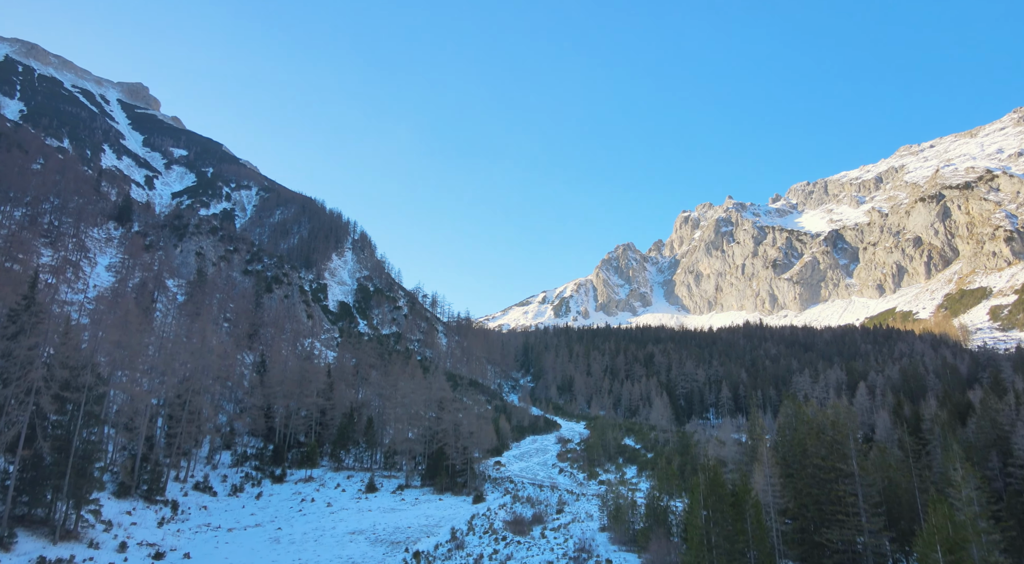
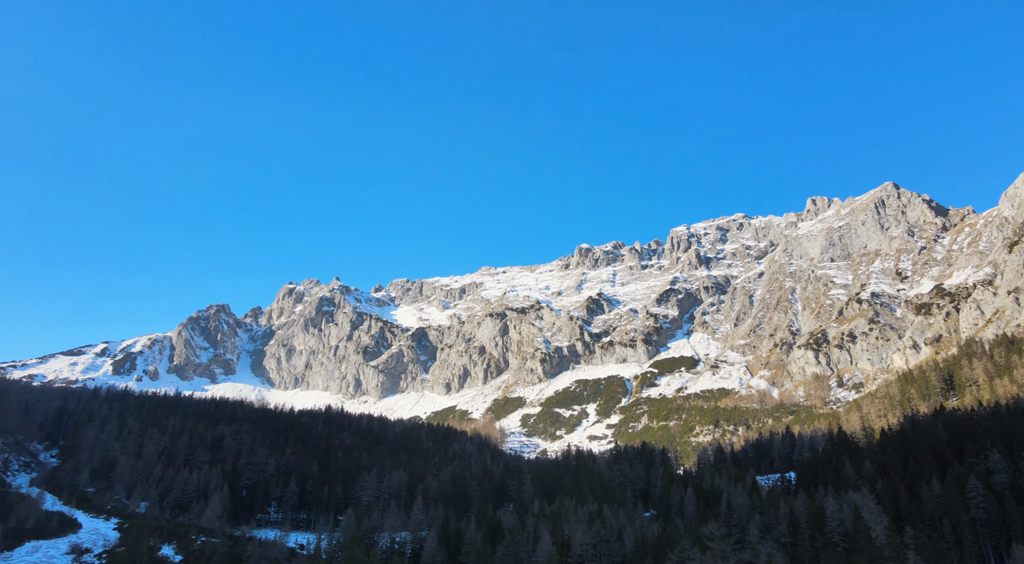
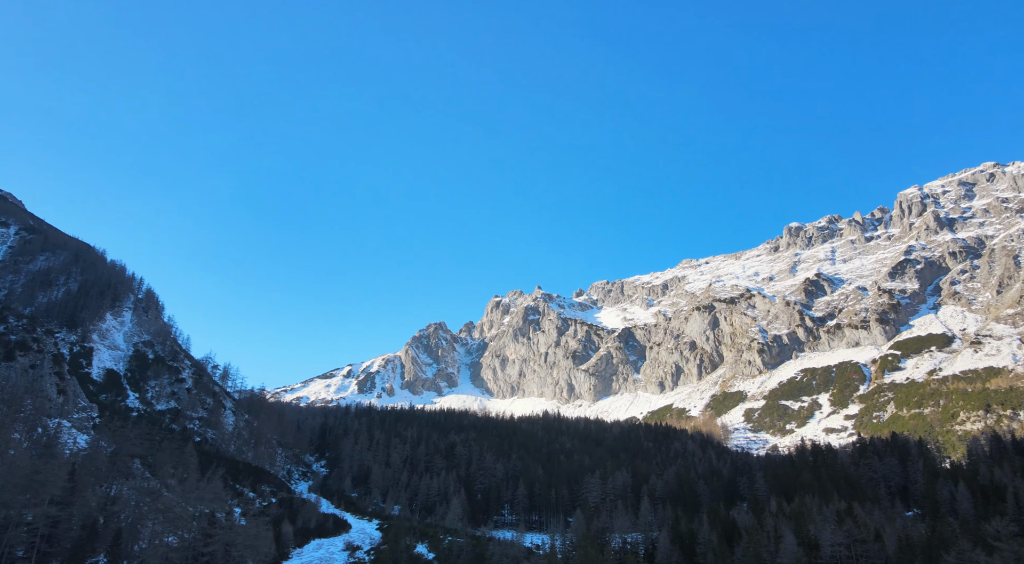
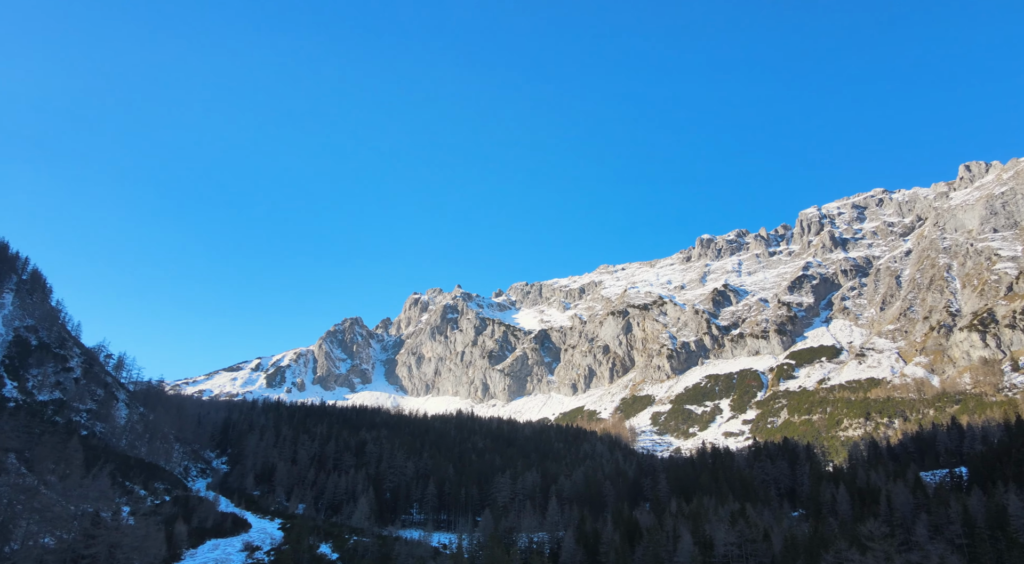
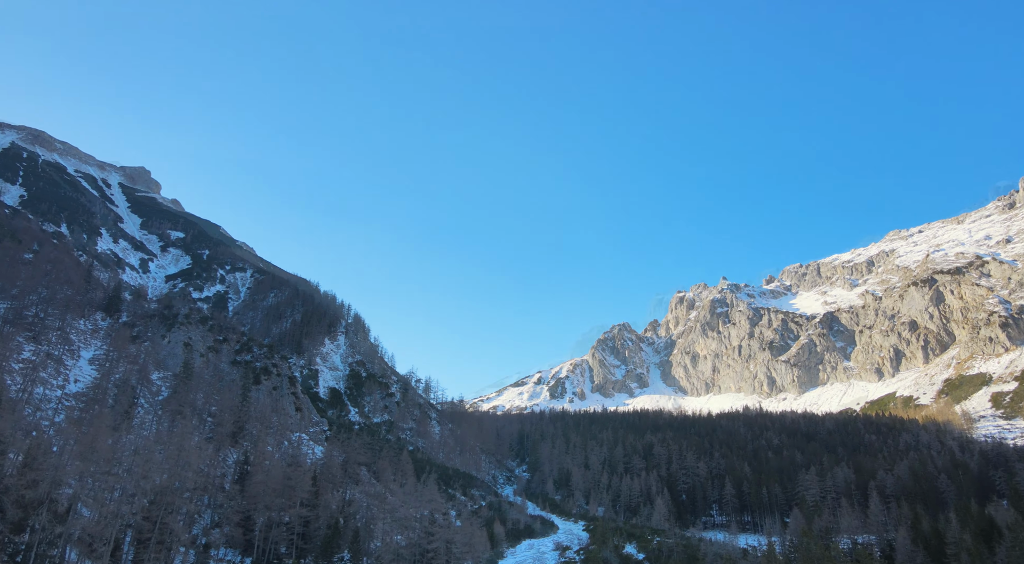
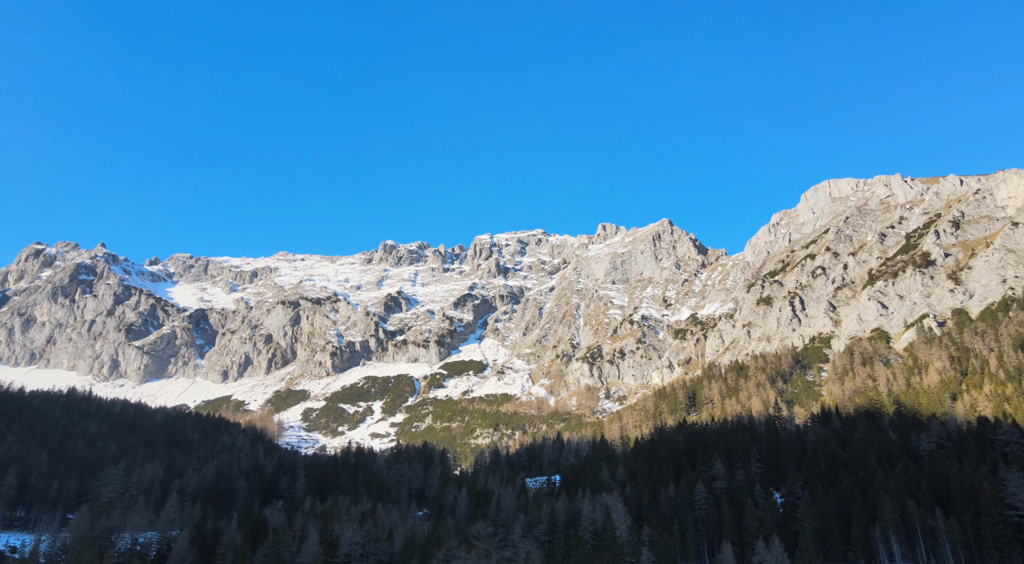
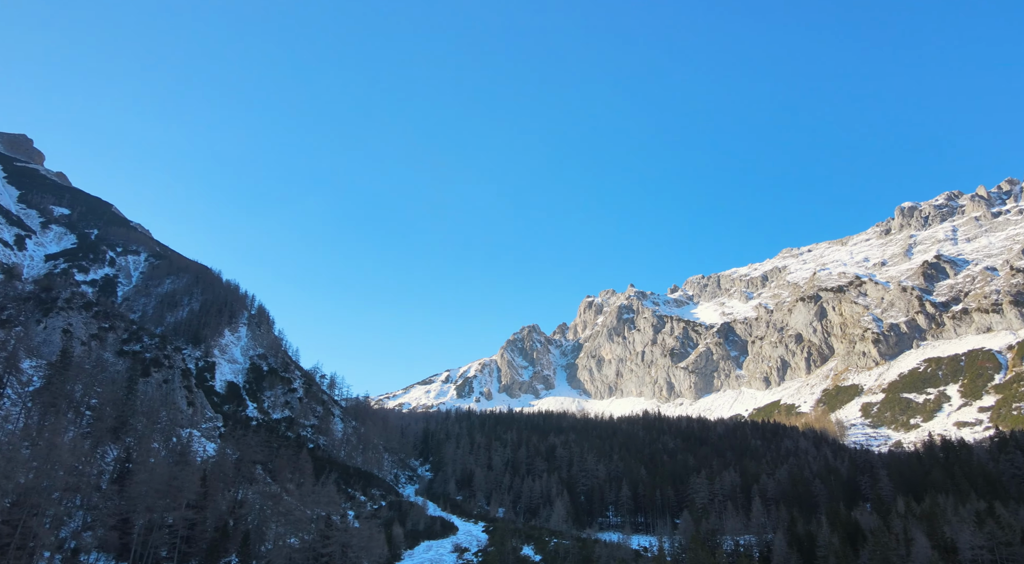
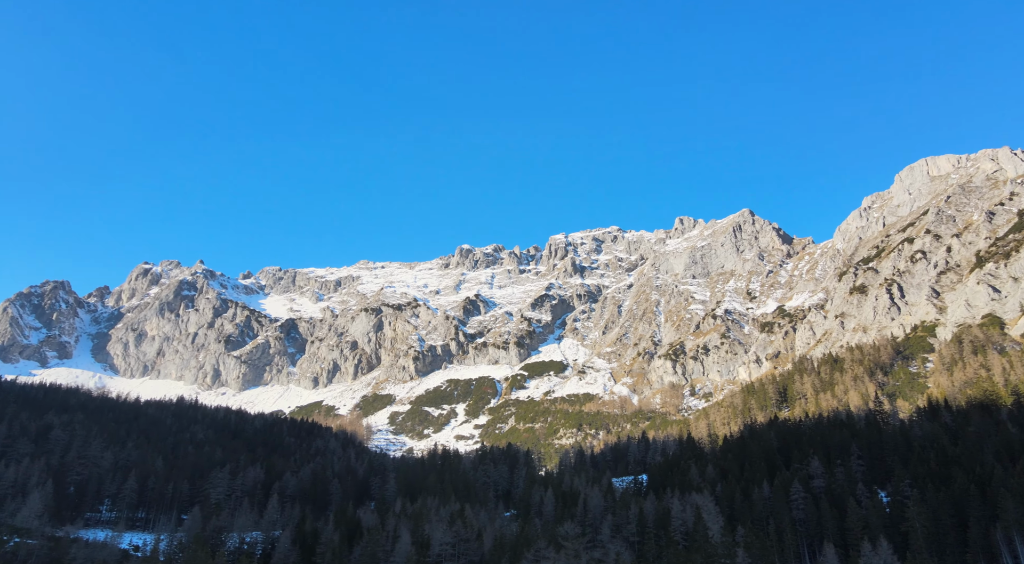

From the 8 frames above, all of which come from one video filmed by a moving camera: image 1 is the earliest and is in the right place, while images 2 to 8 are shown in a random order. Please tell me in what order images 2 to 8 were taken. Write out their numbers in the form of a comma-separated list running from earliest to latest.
5, 7, 3, 4, 2, 8, 6
